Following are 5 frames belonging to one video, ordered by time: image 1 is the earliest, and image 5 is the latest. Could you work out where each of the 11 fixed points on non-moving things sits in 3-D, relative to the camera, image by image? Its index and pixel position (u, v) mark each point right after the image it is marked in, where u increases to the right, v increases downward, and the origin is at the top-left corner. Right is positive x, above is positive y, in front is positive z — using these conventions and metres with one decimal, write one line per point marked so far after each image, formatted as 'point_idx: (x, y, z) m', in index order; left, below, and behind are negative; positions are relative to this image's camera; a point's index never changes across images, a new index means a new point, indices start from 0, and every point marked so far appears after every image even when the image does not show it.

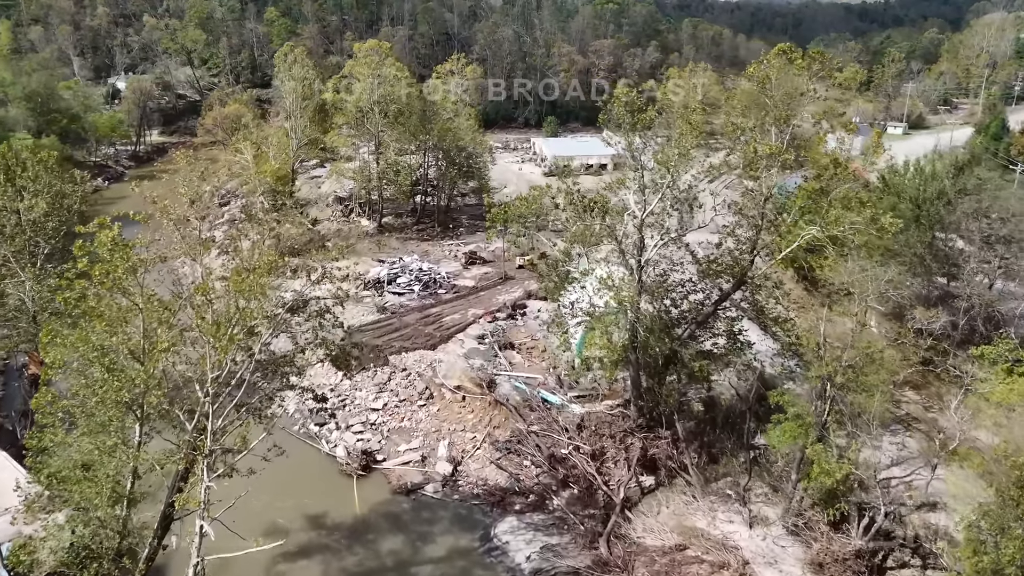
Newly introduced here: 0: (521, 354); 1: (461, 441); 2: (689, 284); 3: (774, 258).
0: (+0.3, -2.1, +18.4) m
1: (-1.4, -4.1, +15.5) m
2: (+4.5, +0.1, +14.5) m
3: (+6.0, +0.7, +13.4) m
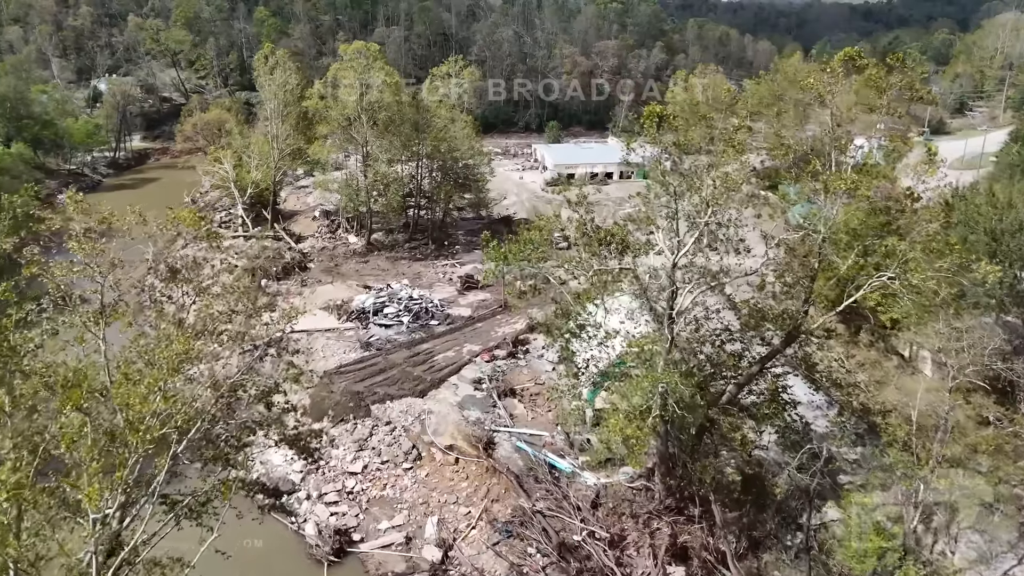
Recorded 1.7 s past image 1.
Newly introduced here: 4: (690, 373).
0: (+0.3, -3.2, +16.0) m
1: (-1.3, -5.2, +13.0) m
2: (+4.5, -1.0, +12.1) m
3: (+6.1, -0.4, +10.9) m
4: (+3.5, -1.7, +11.4) m
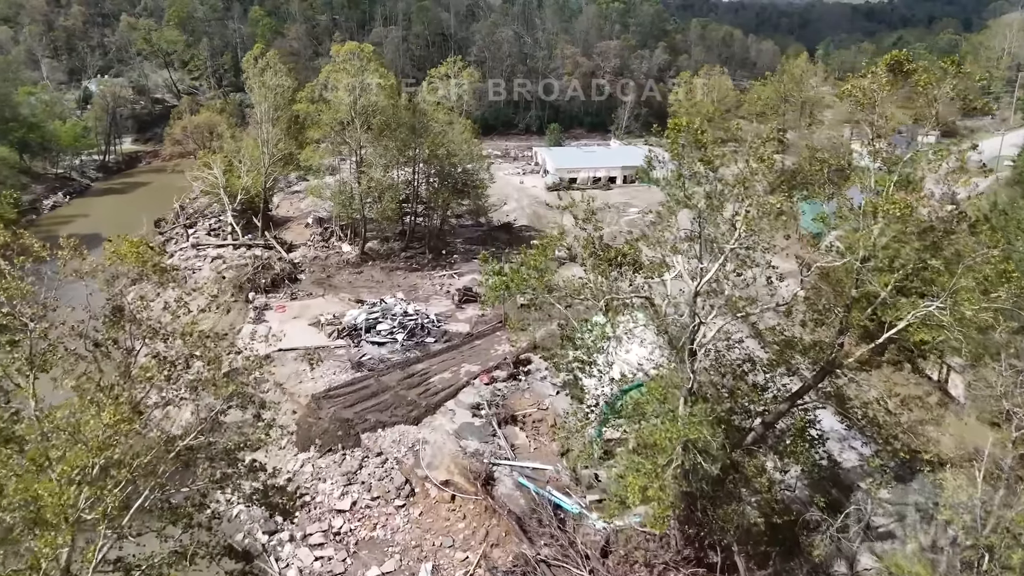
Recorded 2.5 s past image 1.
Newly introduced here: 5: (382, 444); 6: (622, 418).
0: (+0.3, -3.7, +14.8) m
1: (-1.3, -5.7, +11.9) m
2: (+4.5, -1.5, +11.0) m
3: (+6.1, -0.9, +9.8) m
4: (+3.6, -2.2, +10.3) m
5: (-3.3, -4.0, +14.8) m
6: (+2.0, -2.4, +10.8) m
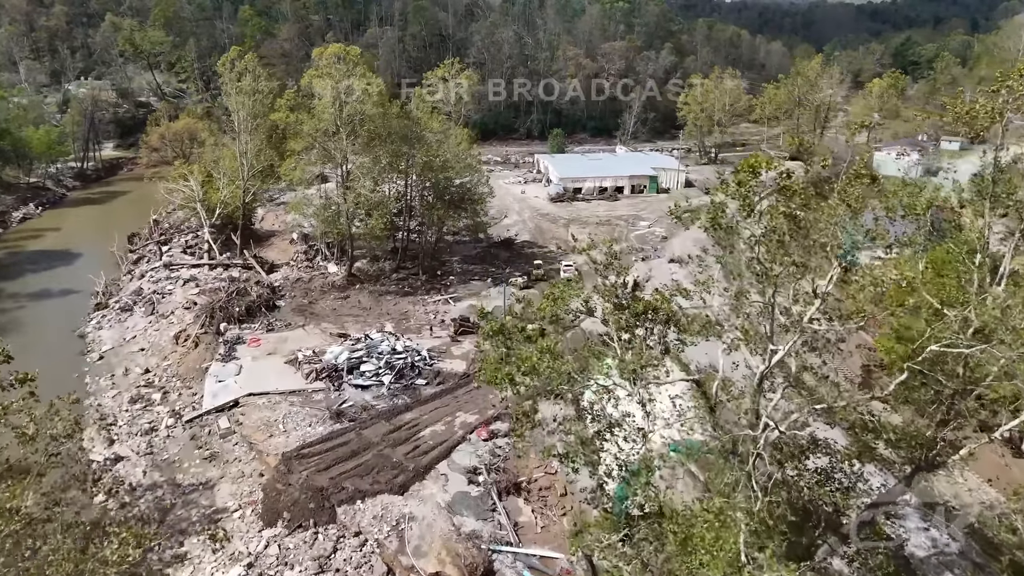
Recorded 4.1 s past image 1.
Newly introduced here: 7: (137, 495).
0: (+0.4, -4.7, +12.5) m
1: (-1.2, -6.7, +9.6) m
2: (+4.6, -2.5, +8.7) m
3: (+6.2, -1.9, +7.5) m
4: (+3.6, -3.2, +8.0) m
5: (-3.2, -5.0, +12.5) m
6: (+2.1, -3.4, +8.6) m
7: (-9.0, -5.0, +14.0) m
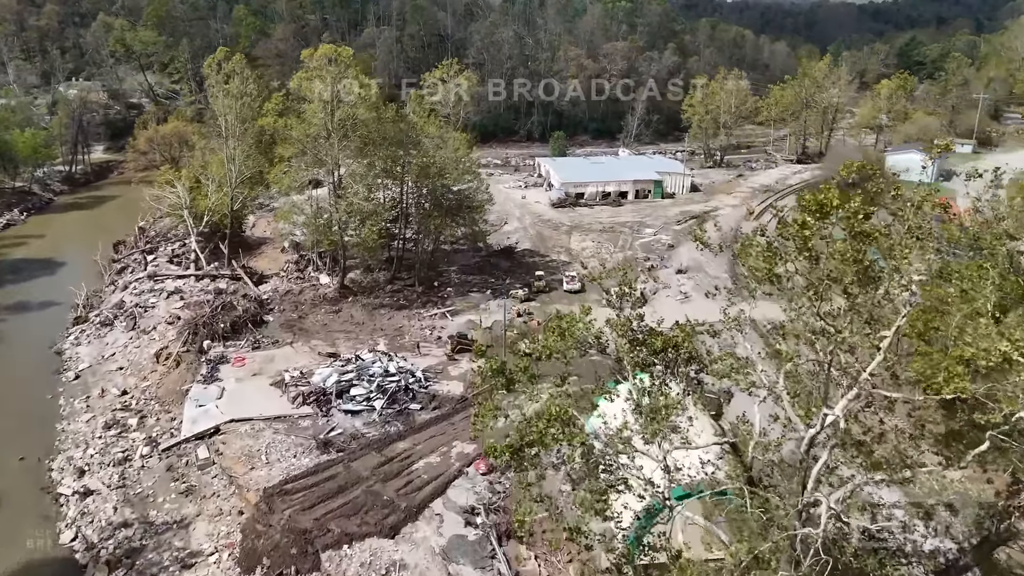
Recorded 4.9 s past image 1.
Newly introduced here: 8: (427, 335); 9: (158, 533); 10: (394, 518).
0: (+0.4, -5.2, +11.4) m
1: (-1.2, -7.2, +8.5) m
2: (+4.6, -3.0, +7.6) m
3: (+6.2, -2.4, +6.4) m
4: (+3.6, -3.7, +6.9) m
5: (-3.2, -5.5, +11.4) m
6: (+2.1, -3.9, +7.5) m
7: (-9.0, -5.5, +12.9) m
8: (-2.8, -1.6, +19.5) m
9: (-7.8, -5.4, +12.8) m
10: (-2.5, -4.9, +12.3) m
